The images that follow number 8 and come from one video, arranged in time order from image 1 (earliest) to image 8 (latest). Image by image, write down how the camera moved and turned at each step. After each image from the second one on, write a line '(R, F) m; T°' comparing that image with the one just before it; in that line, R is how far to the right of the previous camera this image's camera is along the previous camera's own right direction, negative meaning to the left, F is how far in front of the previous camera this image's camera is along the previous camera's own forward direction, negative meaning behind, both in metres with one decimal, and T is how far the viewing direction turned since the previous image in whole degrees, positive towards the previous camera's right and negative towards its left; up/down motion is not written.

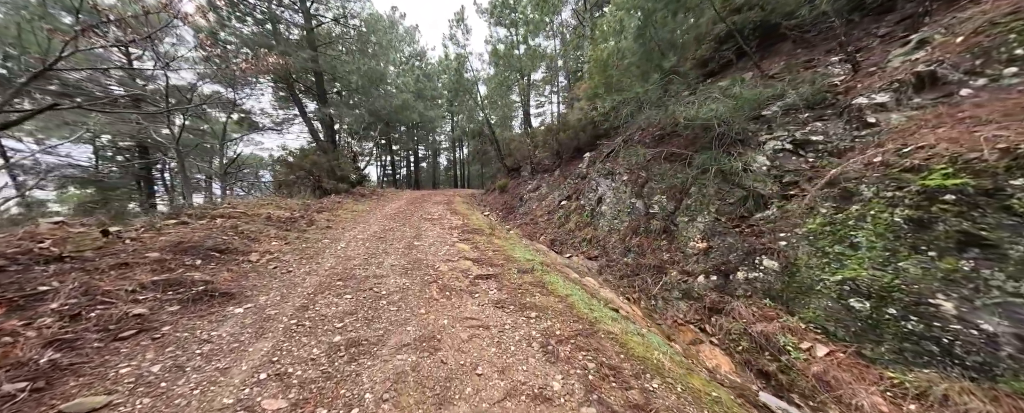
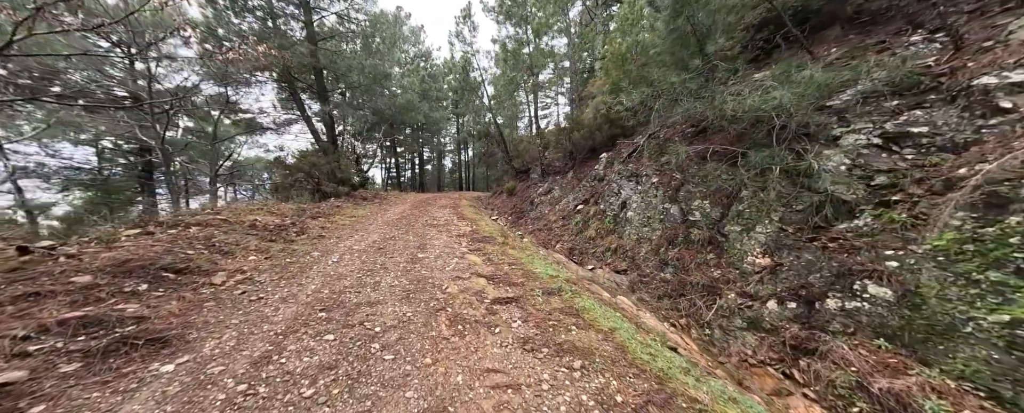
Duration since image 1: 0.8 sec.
(-0.2, +0.8) m; -1°
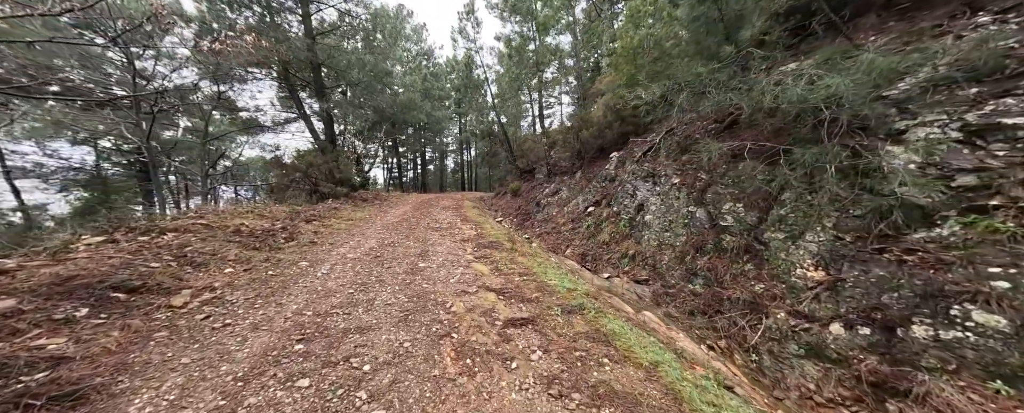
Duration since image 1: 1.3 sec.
(-0.1, +0.5) m; 0°
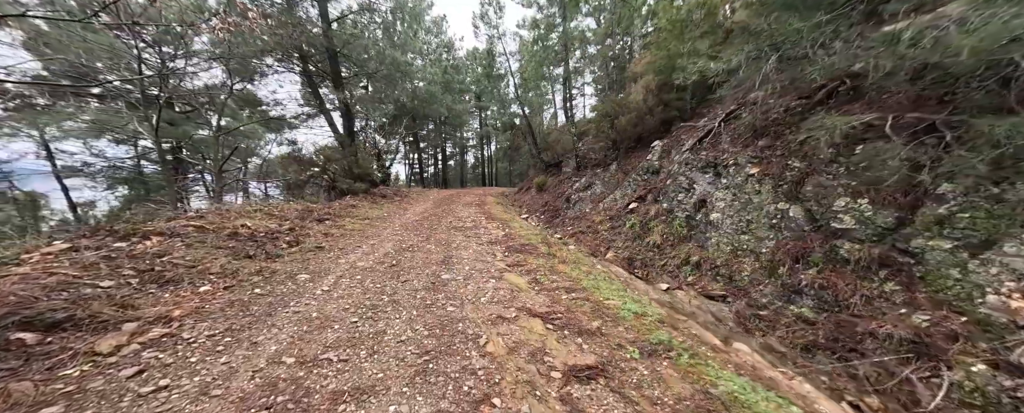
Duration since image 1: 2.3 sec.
(-0.3, +0.9) m; -4°
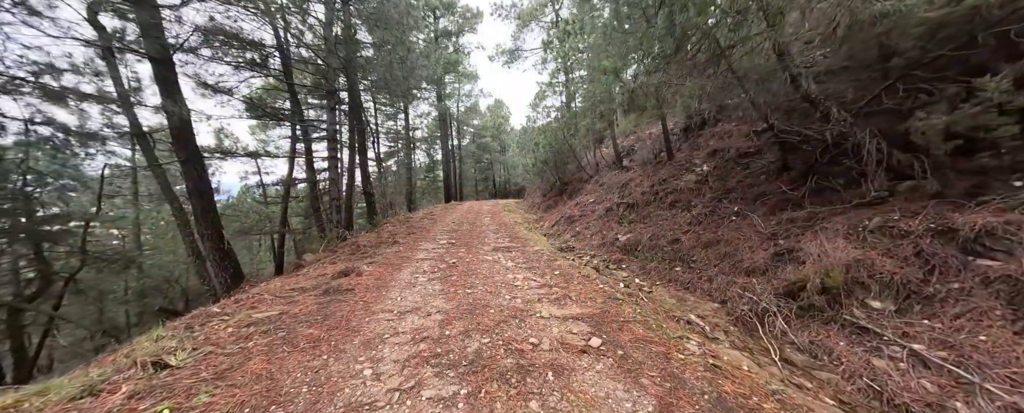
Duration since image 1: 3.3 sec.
(-0.2, +0.9) m; -2°
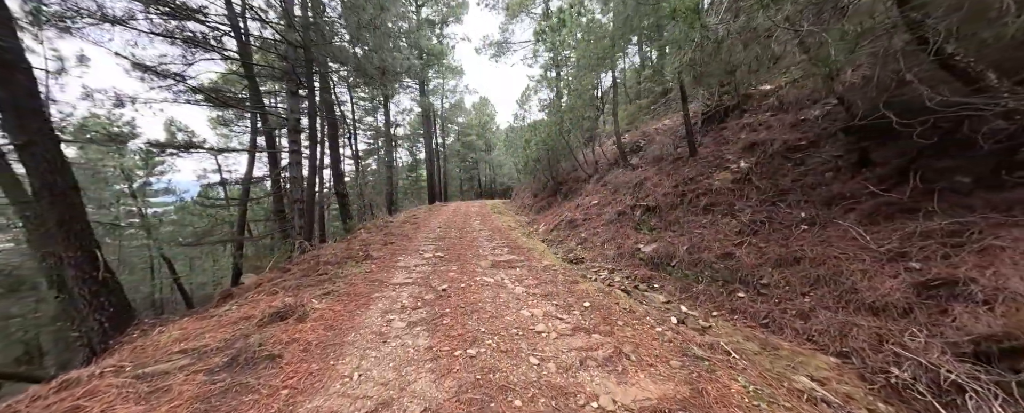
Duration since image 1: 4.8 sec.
(-0.3, +1.3) m; +3°
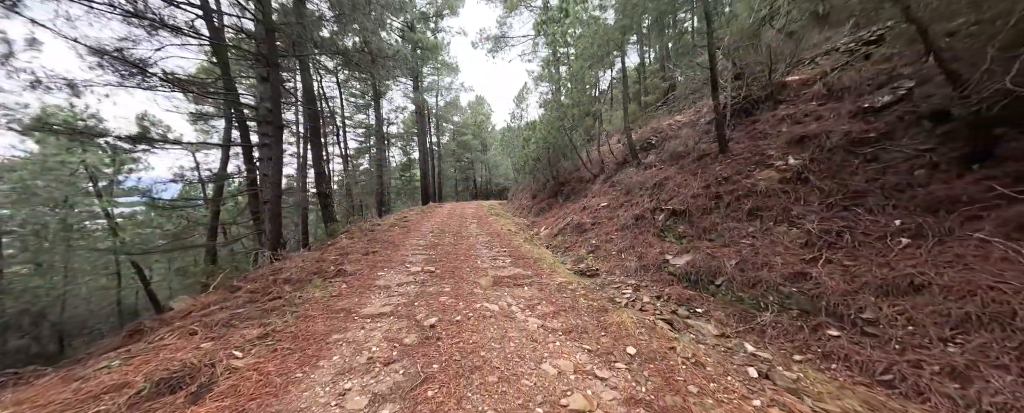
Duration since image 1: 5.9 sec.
(-0.2, +1.0) m; +1°
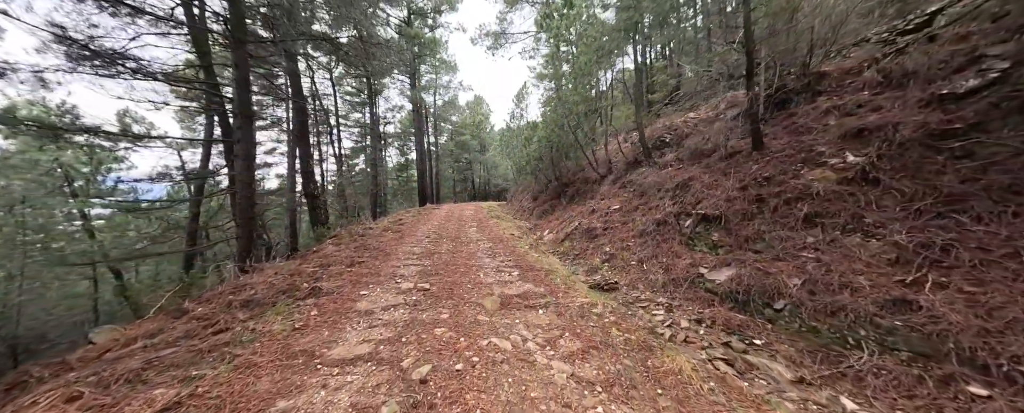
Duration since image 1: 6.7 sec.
(-0.2, +0.7) m; 0°
